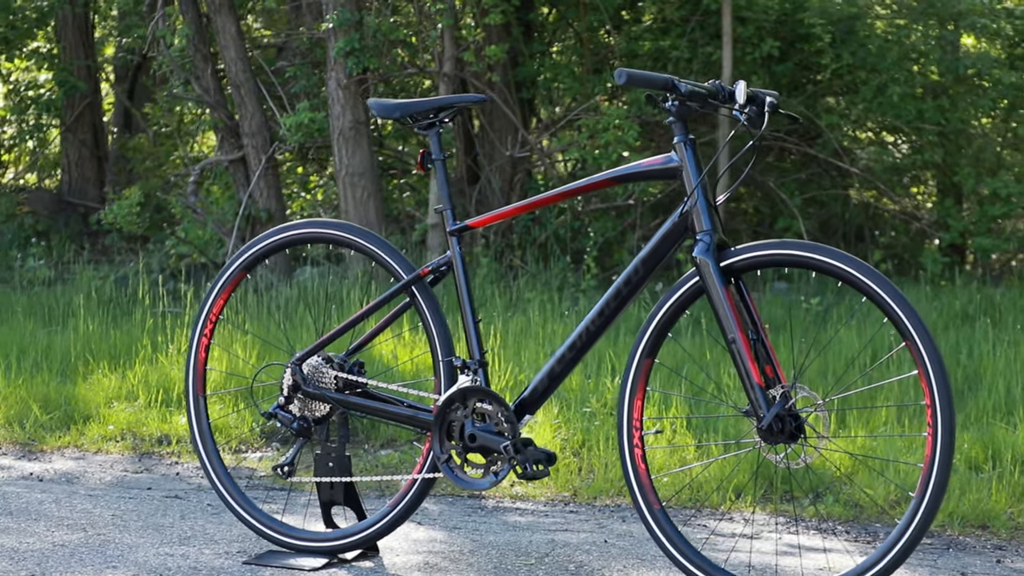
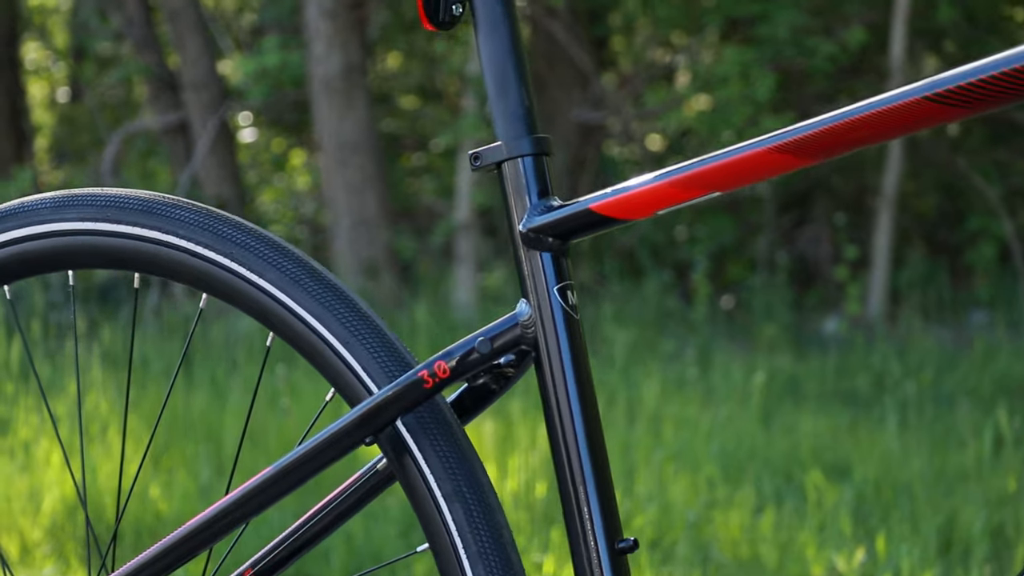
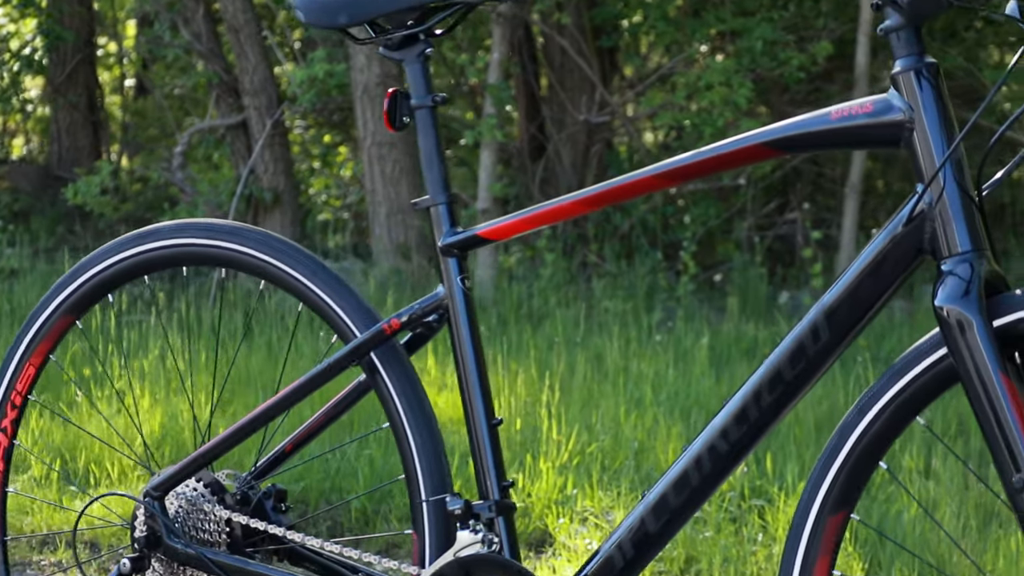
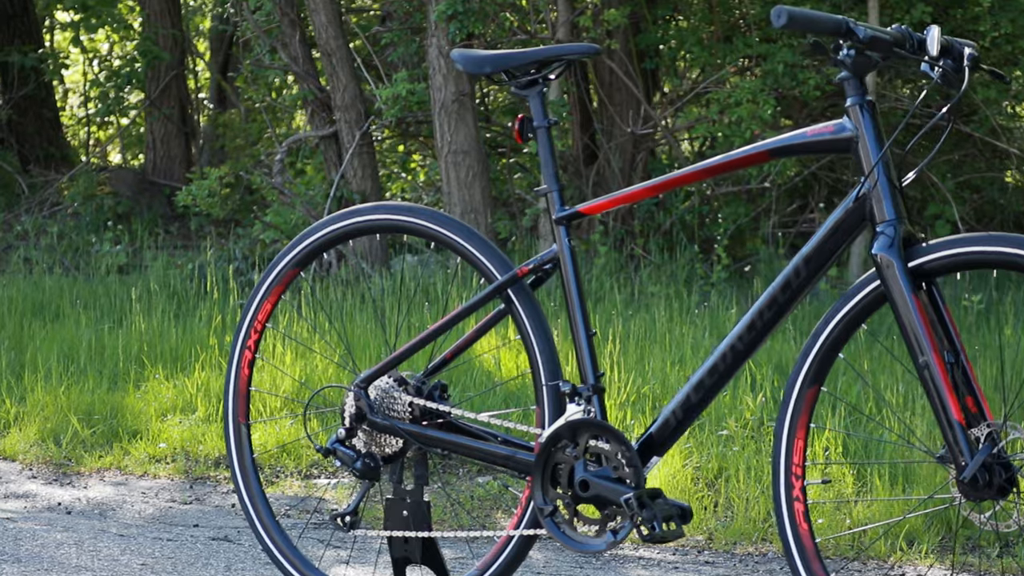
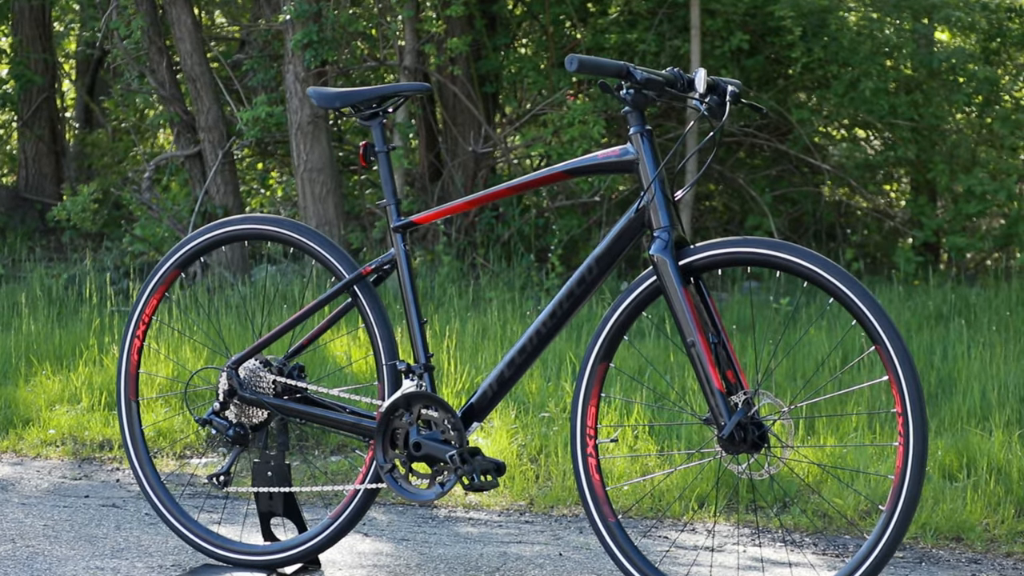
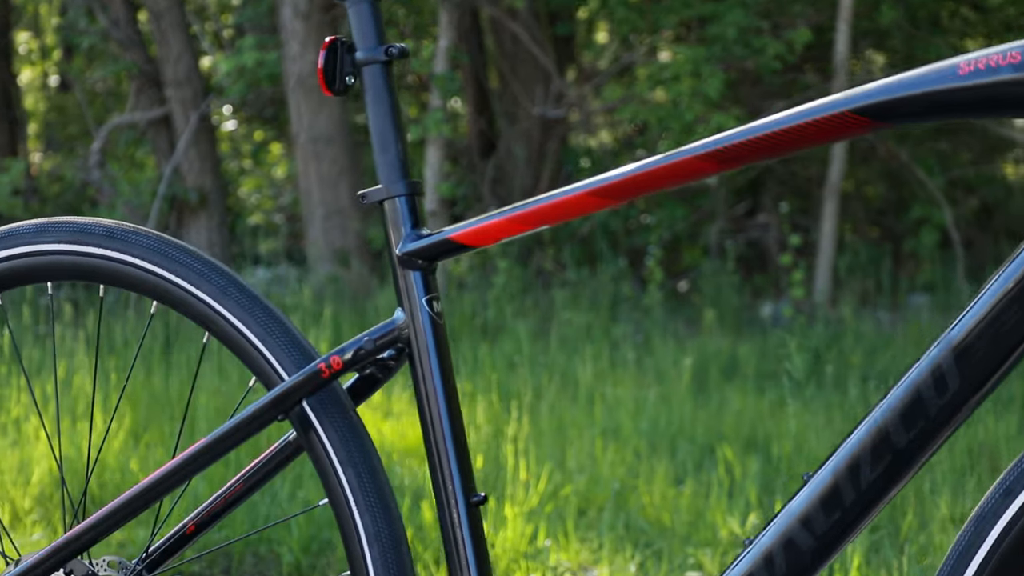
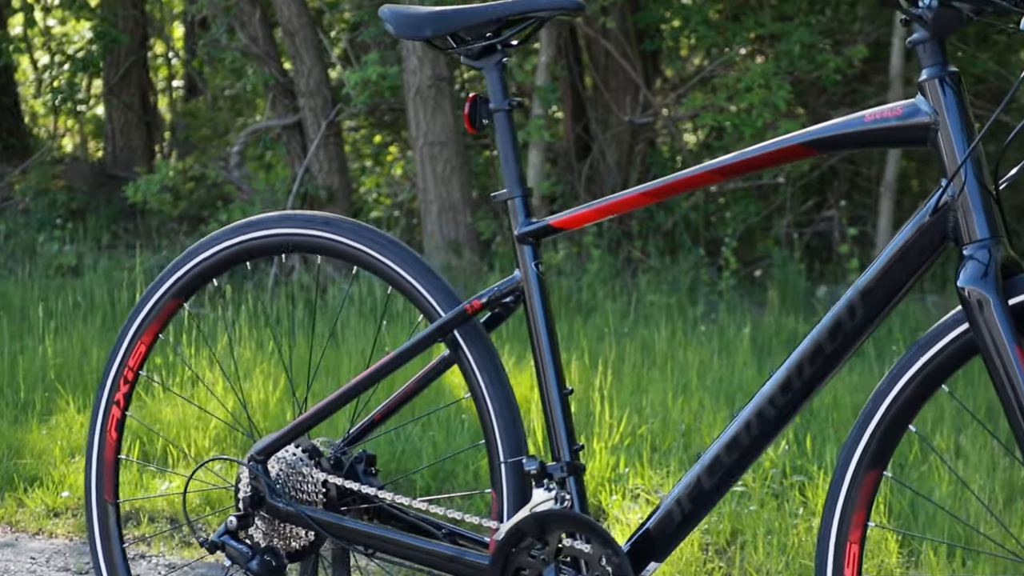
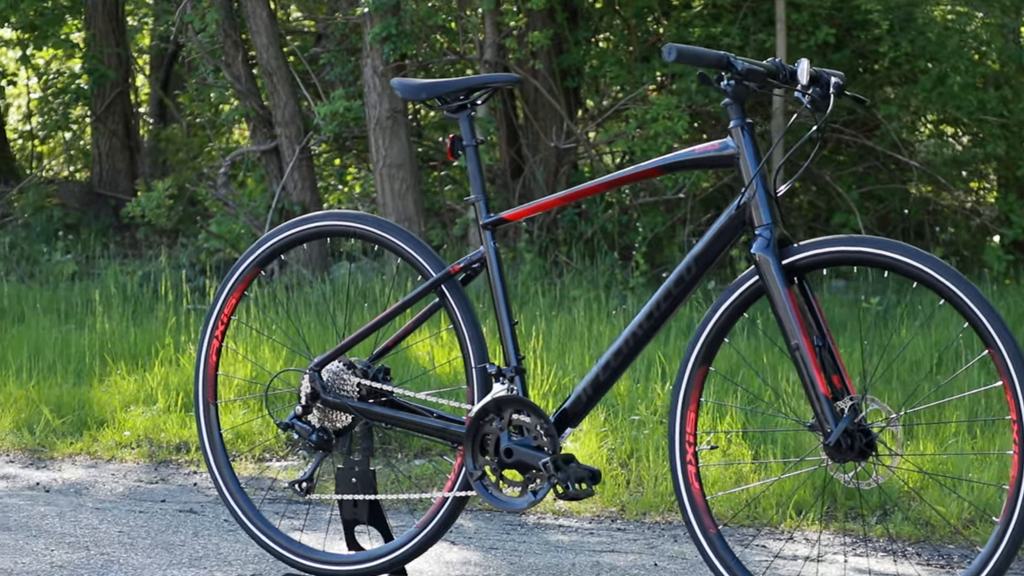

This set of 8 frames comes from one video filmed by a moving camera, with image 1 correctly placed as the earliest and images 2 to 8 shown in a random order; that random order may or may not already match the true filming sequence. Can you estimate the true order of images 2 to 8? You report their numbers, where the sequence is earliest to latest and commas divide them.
5, 8, 4, 7, 3, 6, 2
